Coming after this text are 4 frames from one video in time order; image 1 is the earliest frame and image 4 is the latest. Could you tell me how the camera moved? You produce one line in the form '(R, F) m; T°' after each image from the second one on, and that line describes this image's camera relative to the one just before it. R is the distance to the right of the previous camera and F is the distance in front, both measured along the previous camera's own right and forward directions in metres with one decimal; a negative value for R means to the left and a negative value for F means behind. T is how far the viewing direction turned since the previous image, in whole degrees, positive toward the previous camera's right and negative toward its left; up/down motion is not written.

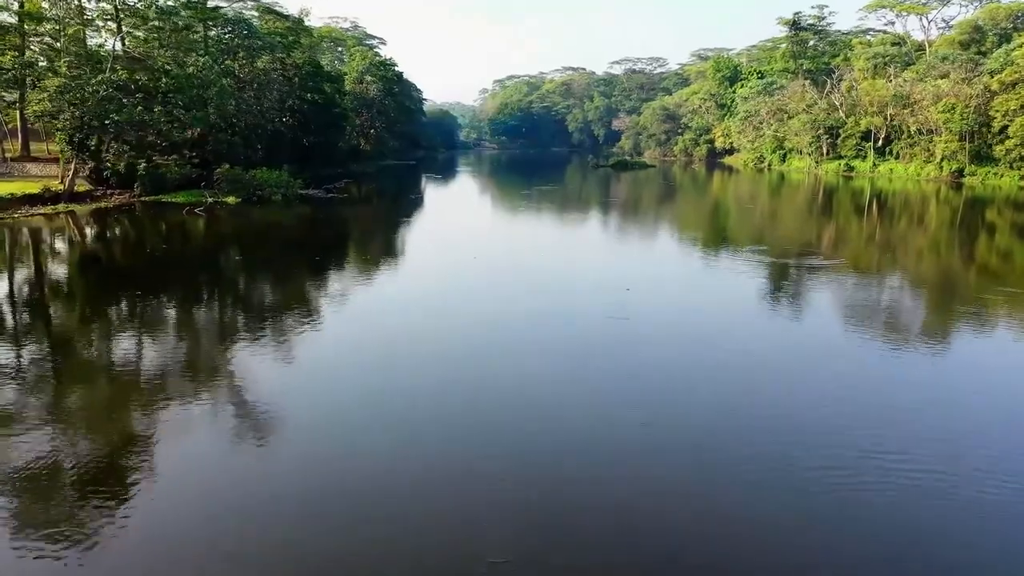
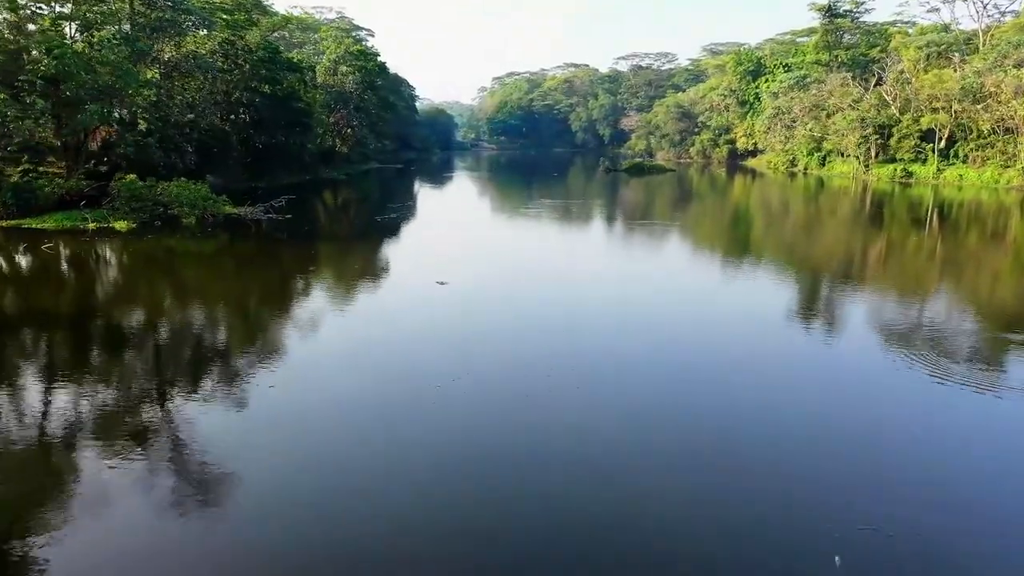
(0.0, +2.9) m; 0°
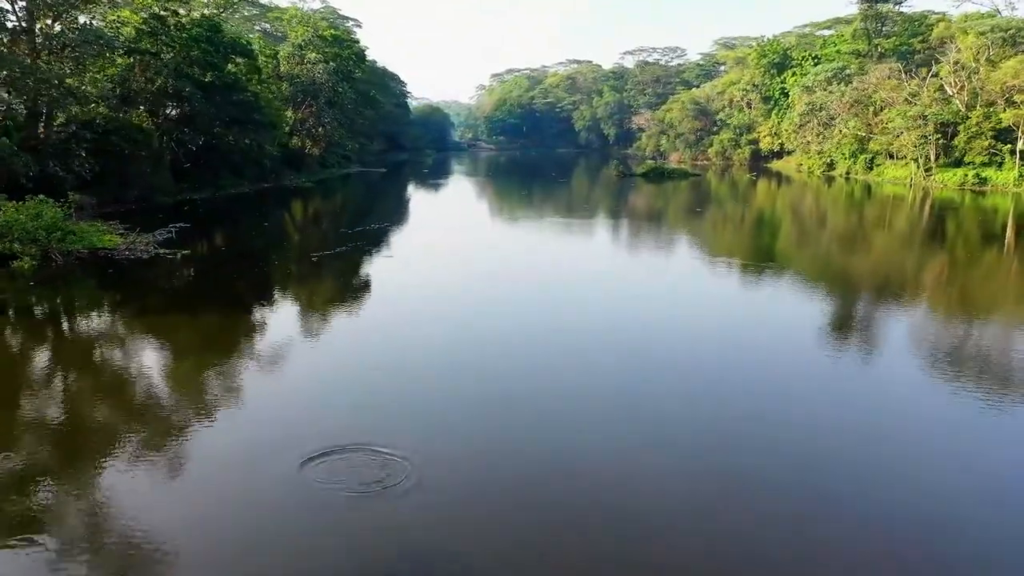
(0.0, +2.6) m; 0°
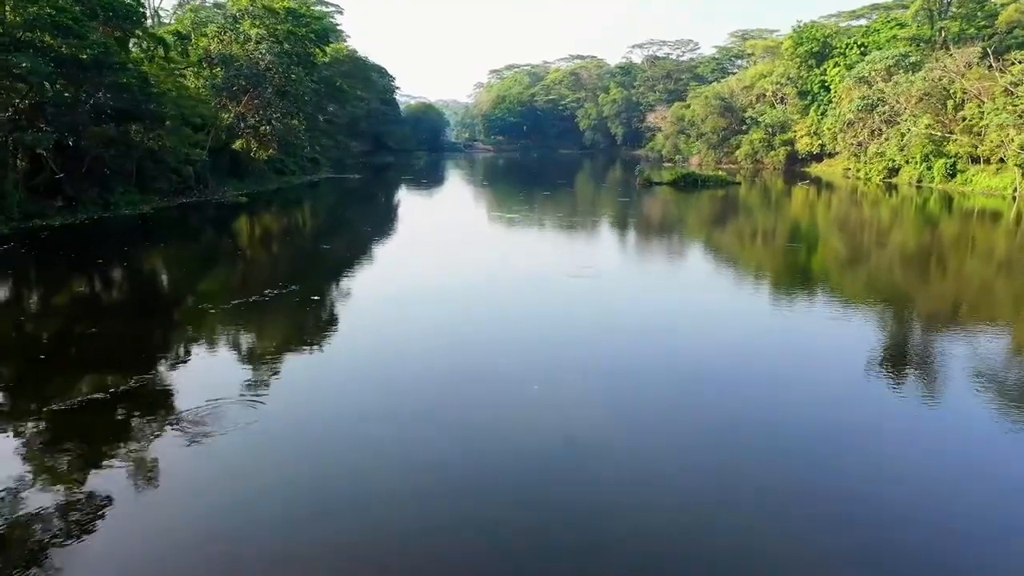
(0.0, +3.2) m; 0°
